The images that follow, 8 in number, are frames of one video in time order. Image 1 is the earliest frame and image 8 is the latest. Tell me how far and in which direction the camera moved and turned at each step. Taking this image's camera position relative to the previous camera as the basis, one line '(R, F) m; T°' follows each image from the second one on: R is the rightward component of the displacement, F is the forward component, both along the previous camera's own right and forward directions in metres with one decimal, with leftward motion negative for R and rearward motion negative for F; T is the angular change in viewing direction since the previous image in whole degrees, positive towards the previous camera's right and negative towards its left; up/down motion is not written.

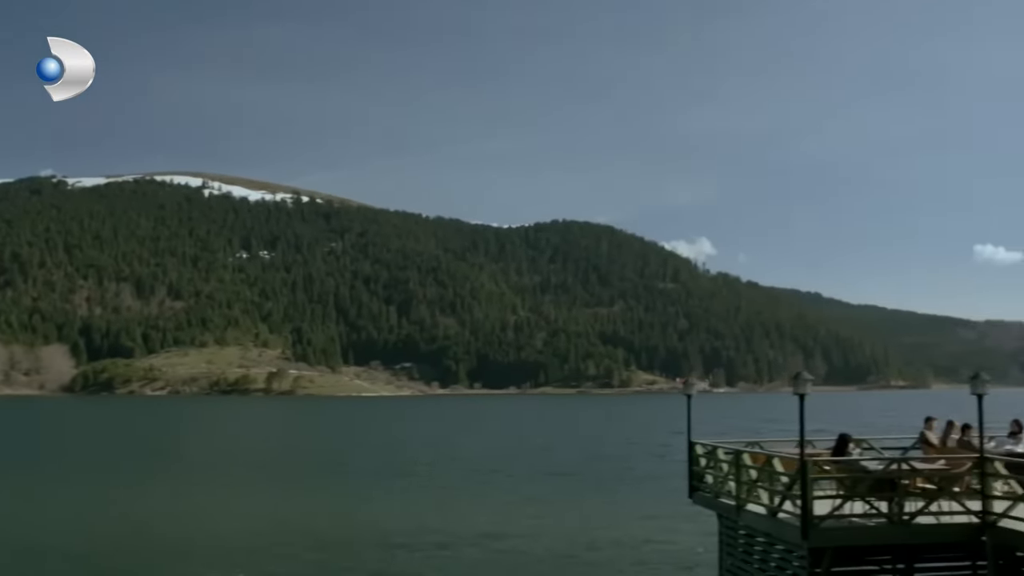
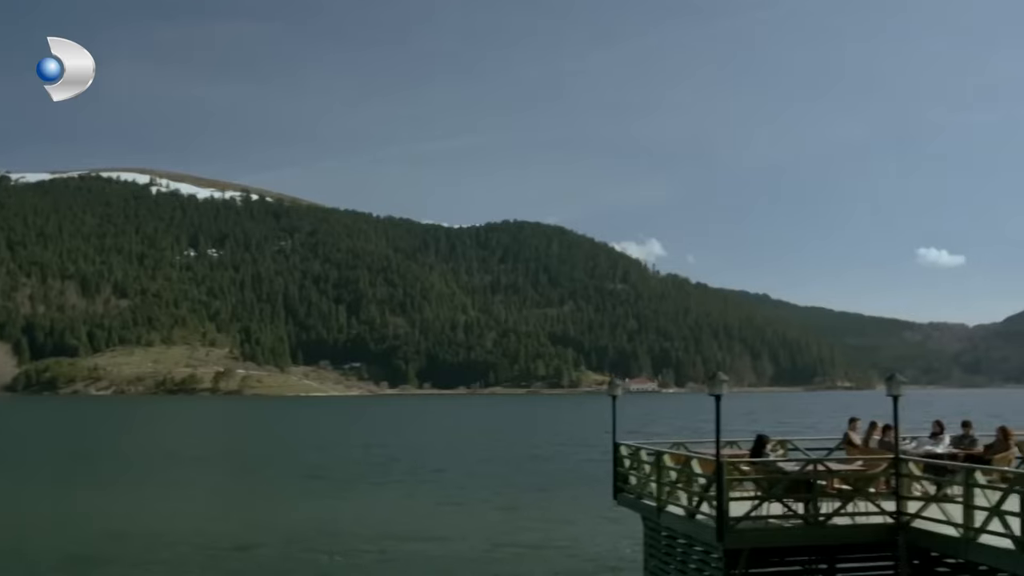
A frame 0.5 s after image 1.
(+0.6, +0.3) m; +3°
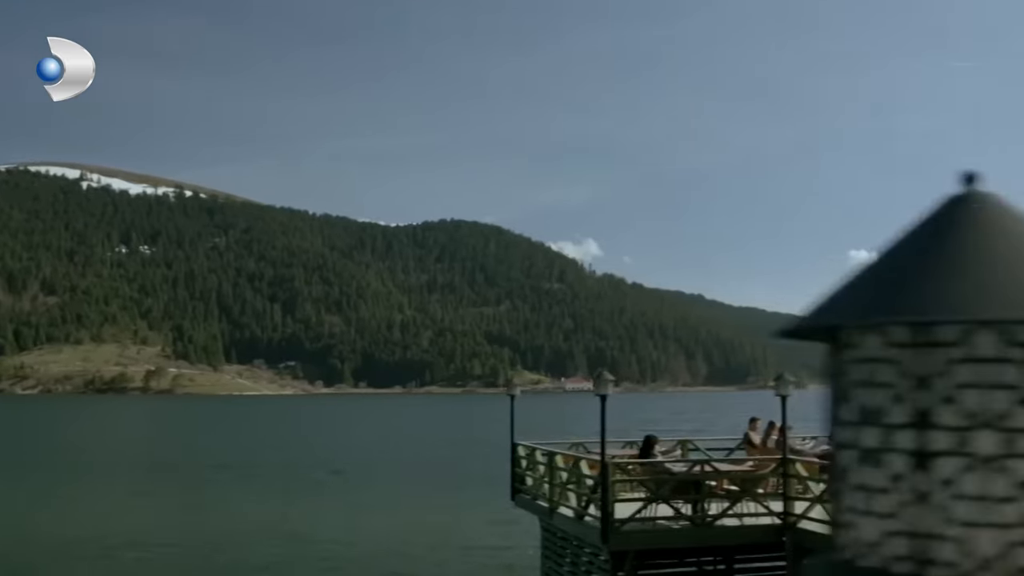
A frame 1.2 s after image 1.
(+1.1, +0.5) m; +3°
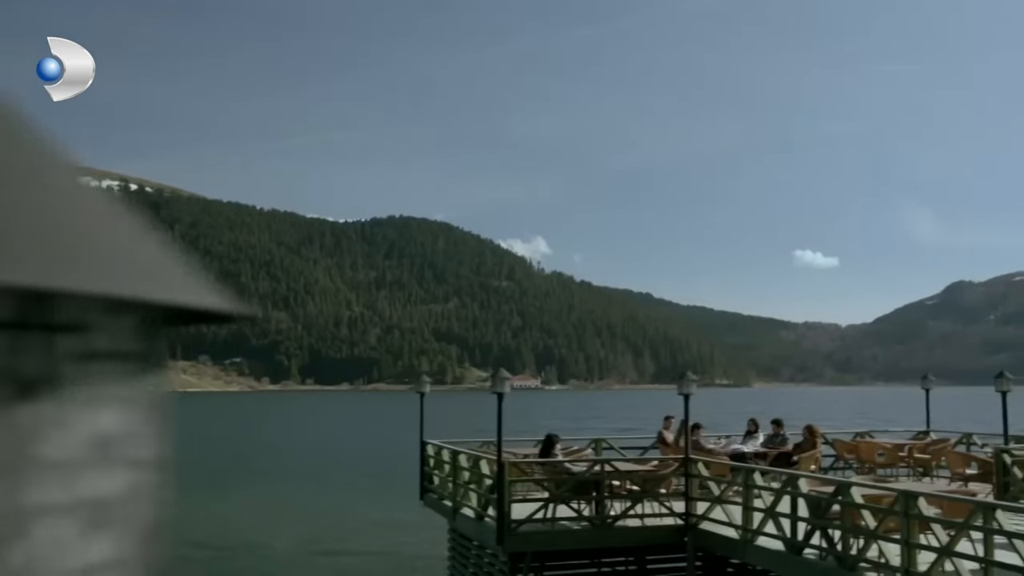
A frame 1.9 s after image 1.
(+1.0, +0.6) m; +3°
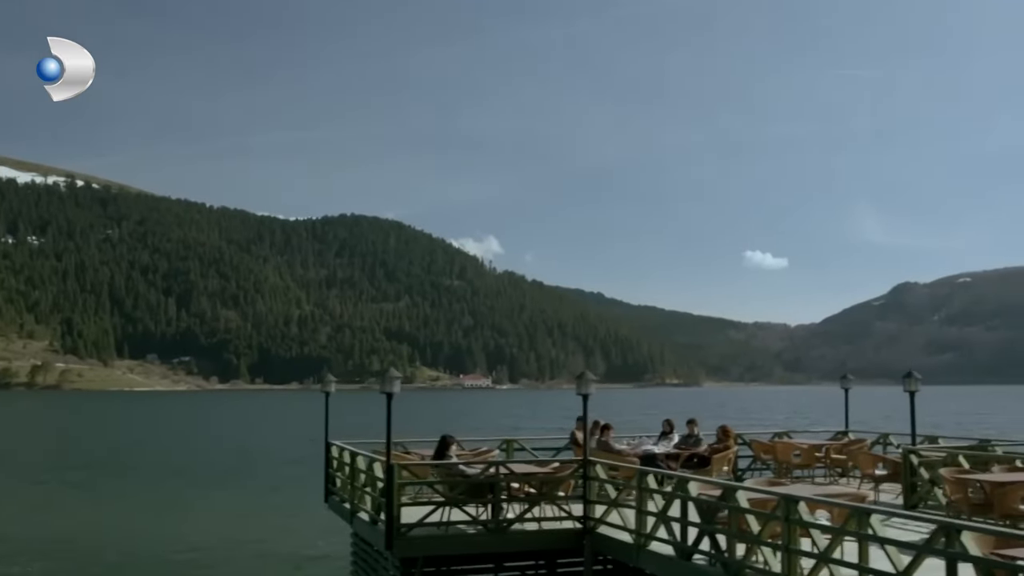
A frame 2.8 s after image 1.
(+1.1, +0.7) m; +3°
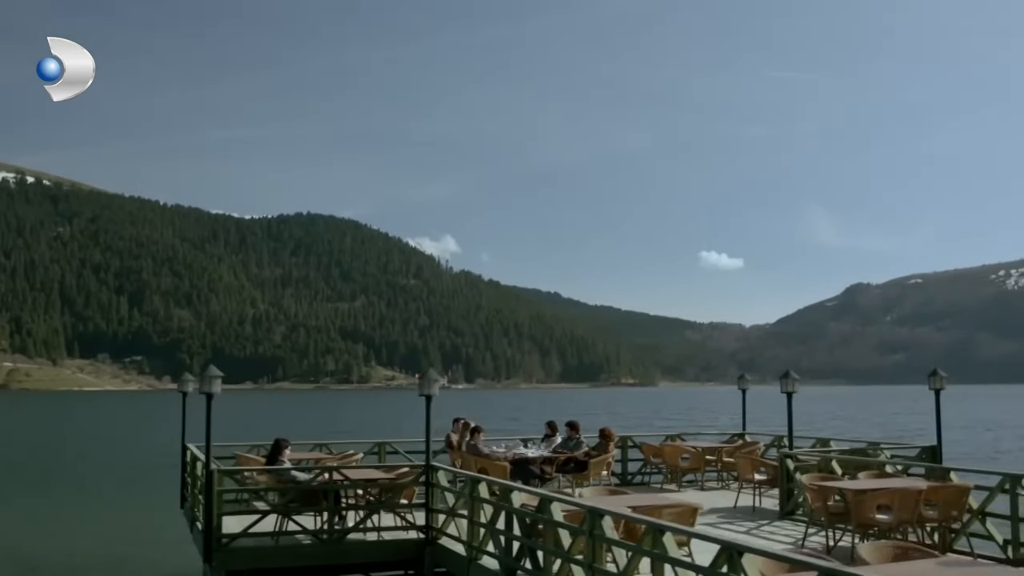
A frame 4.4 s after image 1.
(+2.1, +1.3) m; +2°
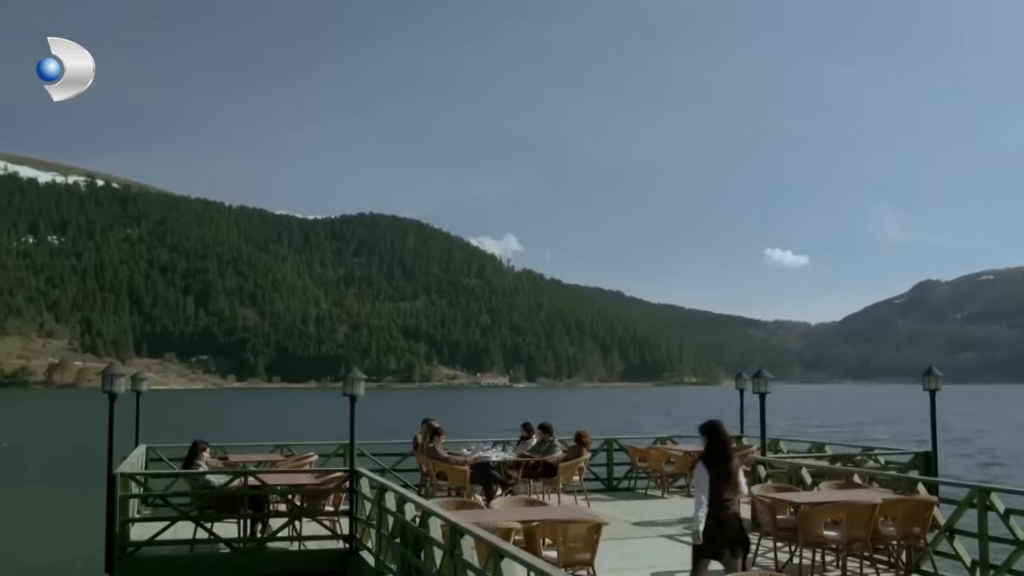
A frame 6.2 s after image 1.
(+2.1, +1.4) m; -4°
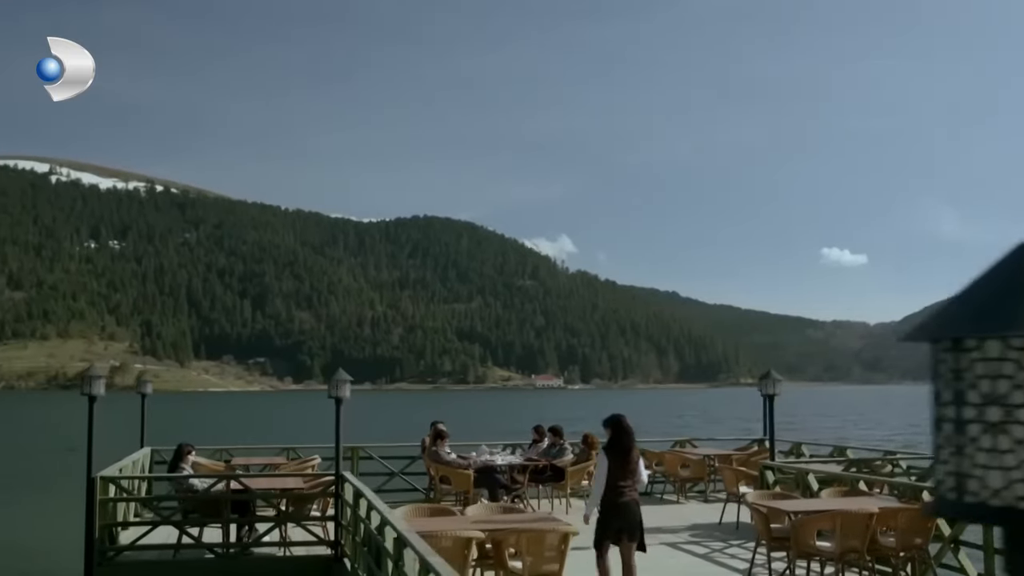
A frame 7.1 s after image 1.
(+1.0, +0.6) m; -3°
